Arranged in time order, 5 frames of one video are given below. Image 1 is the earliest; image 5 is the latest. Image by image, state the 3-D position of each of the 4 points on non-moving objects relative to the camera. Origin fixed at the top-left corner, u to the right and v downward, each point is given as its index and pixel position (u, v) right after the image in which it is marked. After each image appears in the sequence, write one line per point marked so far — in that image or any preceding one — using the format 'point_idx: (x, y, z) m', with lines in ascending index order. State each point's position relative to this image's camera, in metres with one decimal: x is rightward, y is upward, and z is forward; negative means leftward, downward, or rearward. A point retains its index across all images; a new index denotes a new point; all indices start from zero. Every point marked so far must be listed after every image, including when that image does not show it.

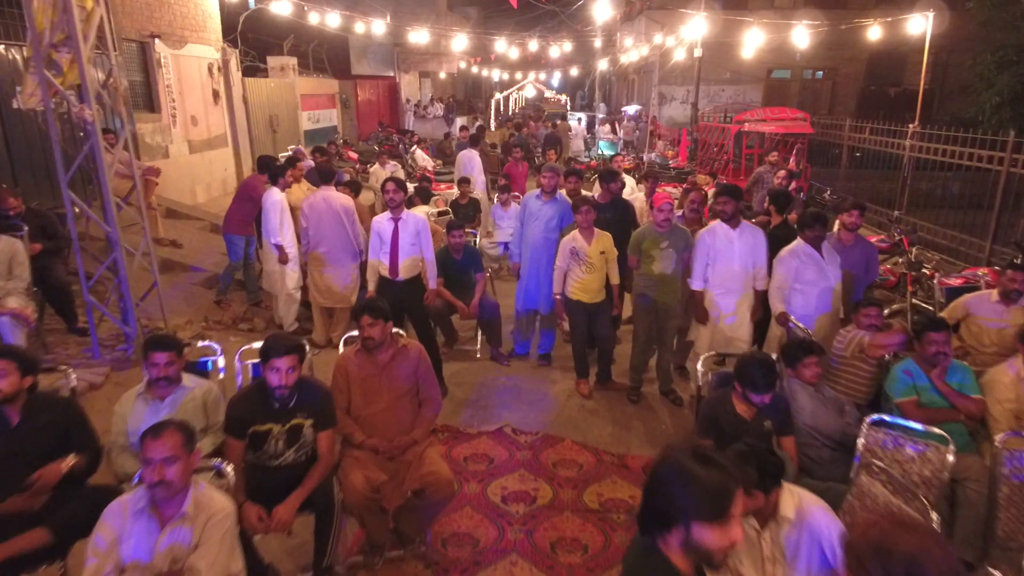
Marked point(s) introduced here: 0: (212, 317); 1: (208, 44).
0: (-3.6, -0.4, +7.3) m
1: (-6.6, +5.3, +13.3) m
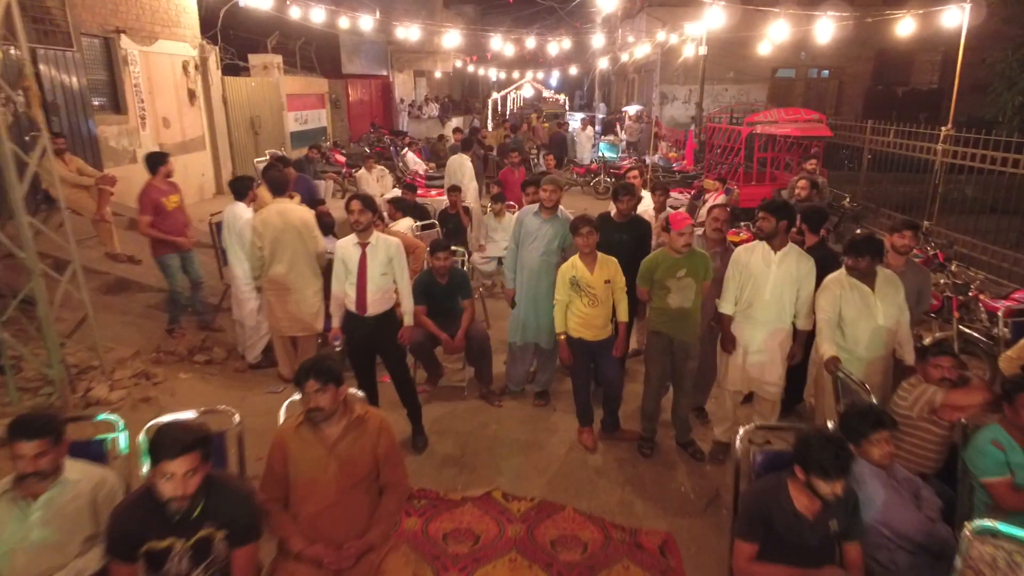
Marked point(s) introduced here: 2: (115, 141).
0: (-3.7, -0.6, +6.5) m
1: (-6.7, +5.0, +12.4) m
2: (-6.8, +2.5, +10.5) m
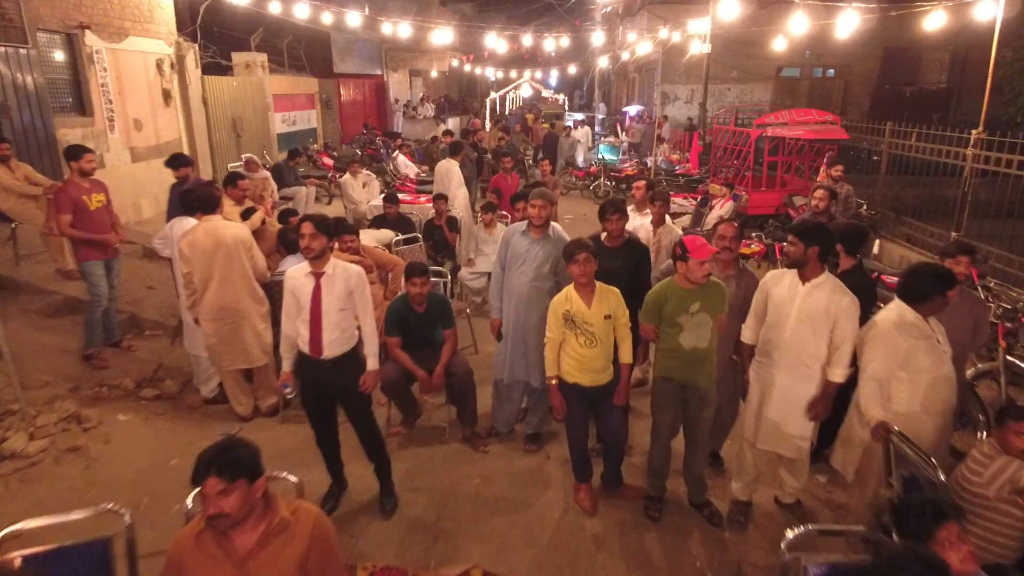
0: (-3.8, -0.9, +5.7) m
1: (-6.8, +4.8, +11.7) m
2: (-6.9, +2.3, +9.8) m
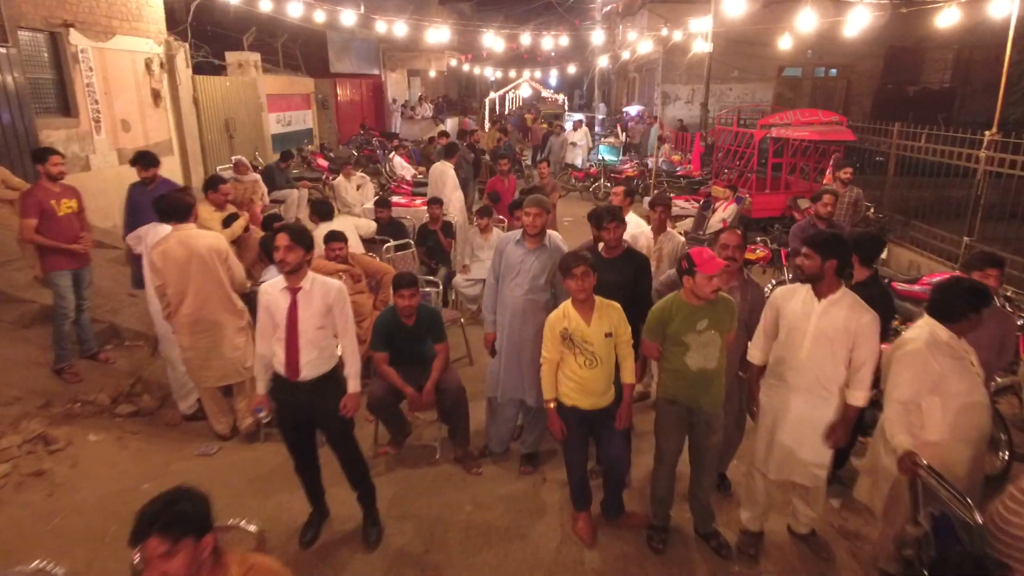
0: (-3.8, -1.0, +5.5) m
1: (-6.8, +4.7, +11.4) m
2: (-6.9, +2.2, +9.5) m
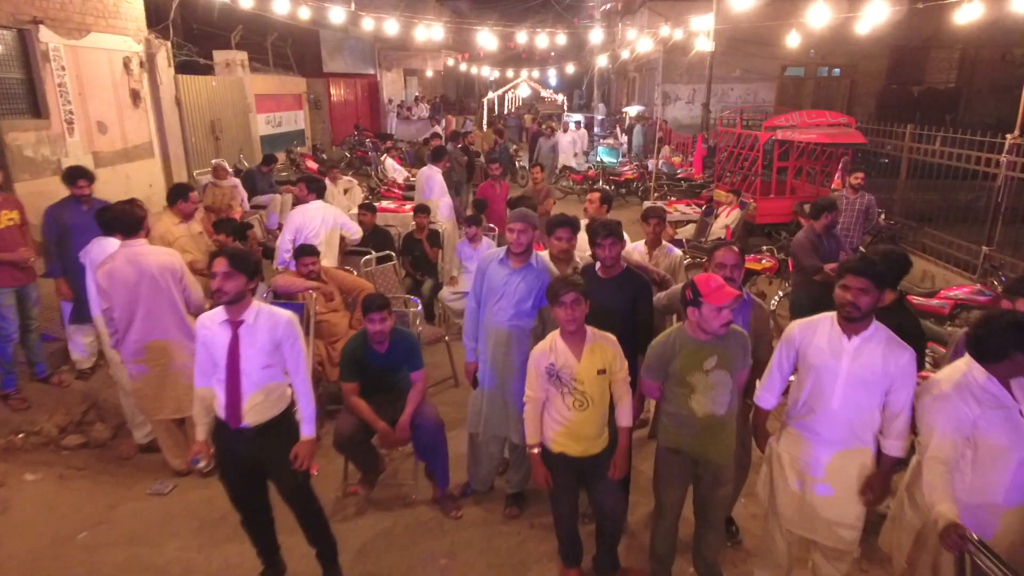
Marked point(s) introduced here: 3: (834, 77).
0: (-3.9, -1.1, +5.0) m
1: (-6.9, +4.5, +10.9) m
2: (-7.0, +2.0, +9.0) m
3: (+10.3, +6.6, +19.2) m
